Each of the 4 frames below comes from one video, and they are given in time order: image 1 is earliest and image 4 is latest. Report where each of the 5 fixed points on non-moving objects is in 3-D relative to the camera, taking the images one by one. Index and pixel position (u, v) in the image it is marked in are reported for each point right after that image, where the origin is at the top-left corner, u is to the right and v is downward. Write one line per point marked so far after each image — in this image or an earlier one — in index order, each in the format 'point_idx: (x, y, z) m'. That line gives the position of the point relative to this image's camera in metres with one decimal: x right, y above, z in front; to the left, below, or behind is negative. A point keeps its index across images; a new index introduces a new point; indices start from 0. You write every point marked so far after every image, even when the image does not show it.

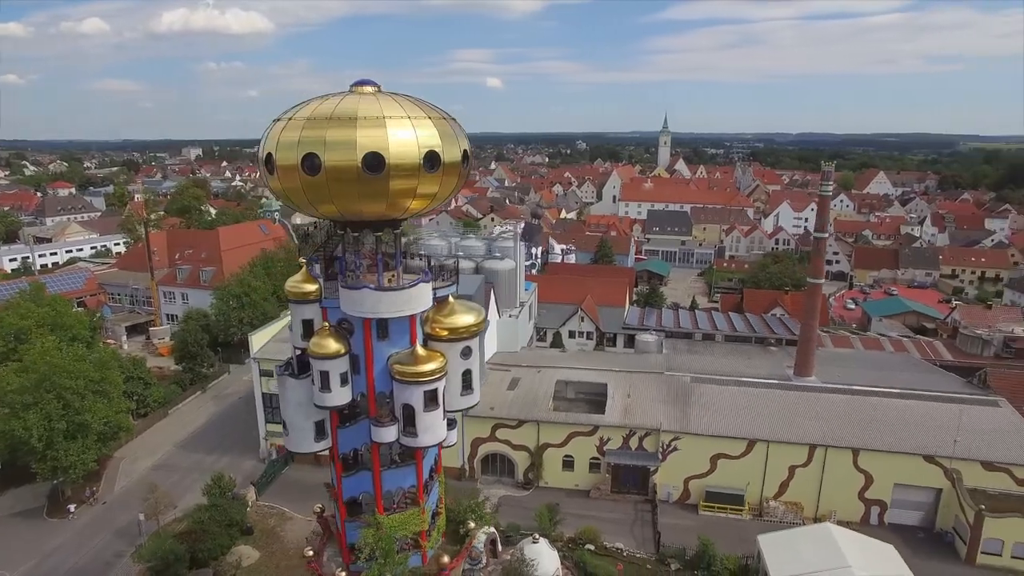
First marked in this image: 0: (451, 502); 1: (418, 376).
0: (-1.6, -5.4, +15.9) m
1: (-1.7, -1.6, +11.5) m
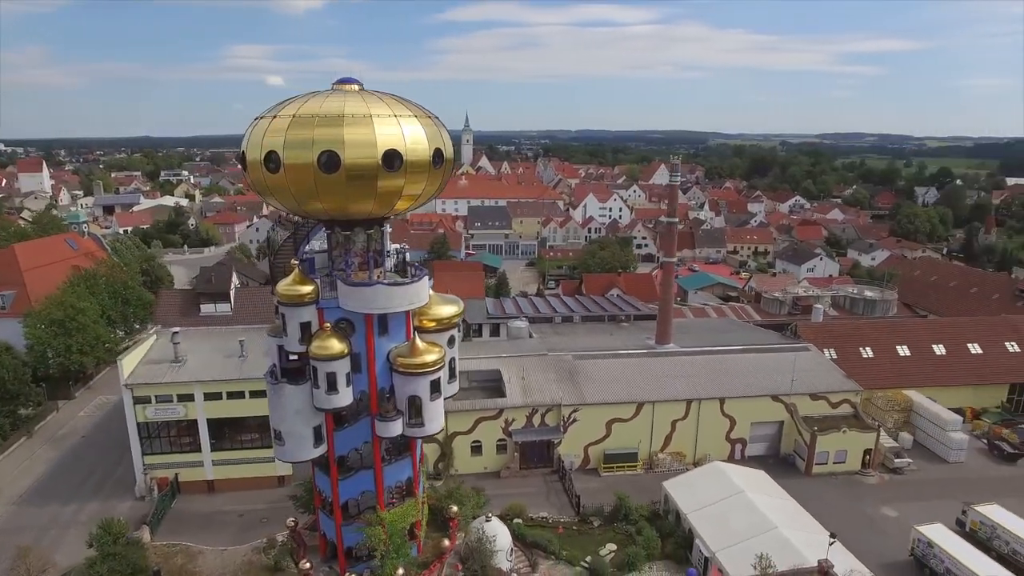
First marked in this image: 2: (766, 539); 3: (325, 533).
0: (-2.6, -5.3, +16.1) m
1: (-1.7, -1.5, +11.8) m
2: (+7.2, -7.2, +17.9) m
3: (-3.9, -5.1, +13.2) m
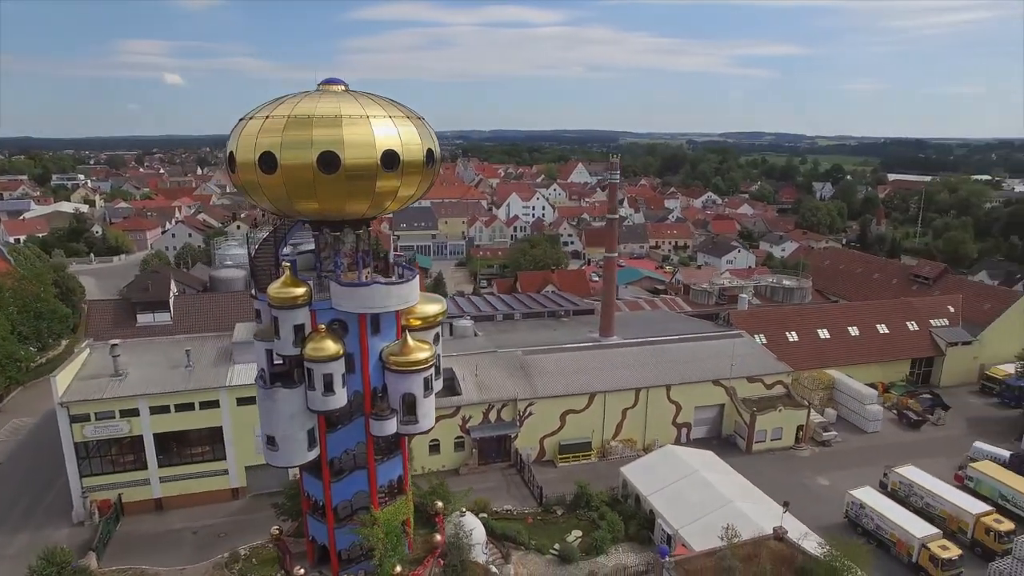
0: (-3.2, -5.3, +16.1) m
1: (-1.8, -1.5, +11.9) m
2: (+6.4, -6.9, +19.1) m
3: (-4.1, -5.2, +13.0) m
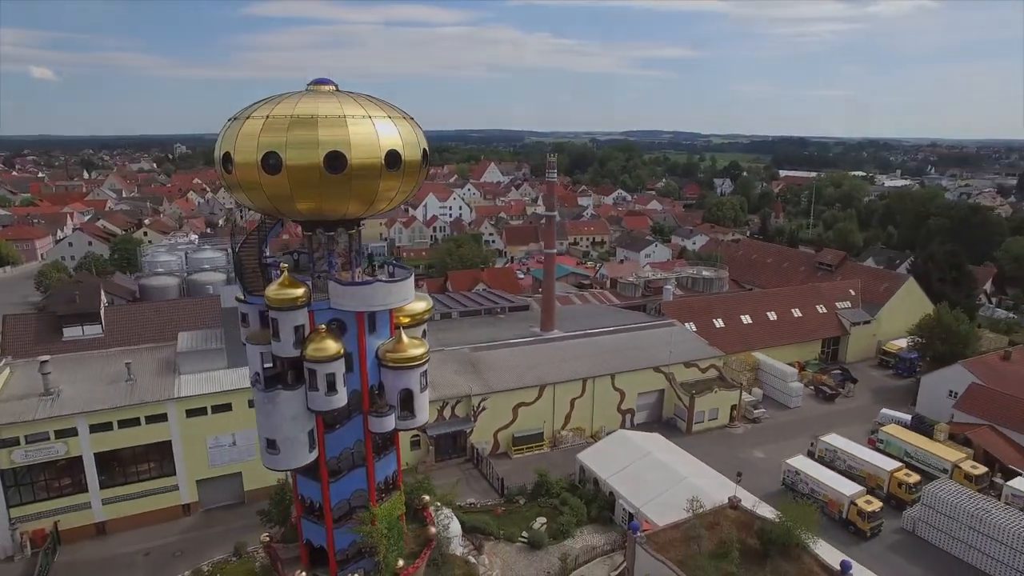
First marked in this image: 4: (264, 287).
0: (-3.7, -5.3, +16.1) m
1: (-1.9, -1.4, +12.2) m
2: (+5.4, -6.5, +20.4) m
3: (-4.2, -5.2, +12.9) m
4: (-4.8, 0.0, +12.3) m
